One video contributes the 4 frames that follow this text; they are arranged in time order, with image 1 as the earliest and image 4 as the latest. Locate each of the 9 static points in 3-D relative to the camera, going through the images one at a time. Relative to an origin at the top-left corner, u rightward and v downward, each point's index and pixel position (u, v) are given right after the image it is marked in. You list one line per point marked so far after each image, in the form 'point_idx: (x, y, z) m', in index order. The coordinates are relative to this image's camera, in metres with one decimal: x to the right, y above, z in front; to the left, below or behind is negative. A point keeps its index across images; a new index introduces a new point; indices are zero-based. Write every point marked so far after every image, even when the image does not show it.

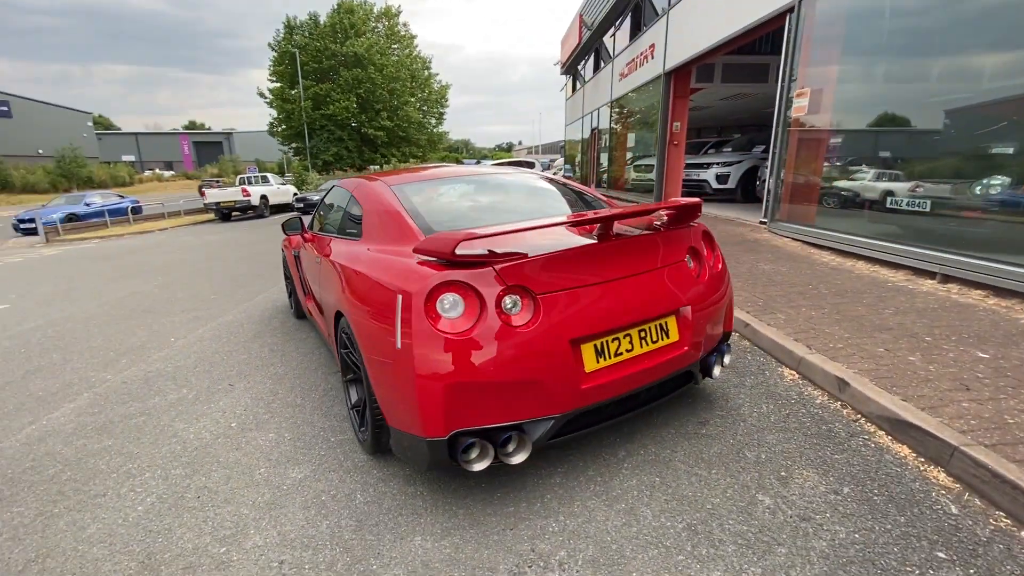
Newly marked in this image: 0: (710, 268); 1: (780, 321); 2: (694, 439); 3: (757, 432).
0: (+1.1, +0.1, +2.7) m
1: (+2.1, -0.3, +3.8) m
2: (+1.0, -0.8, +2.5) m
3: (+1.3, -0.8, +2.6) m
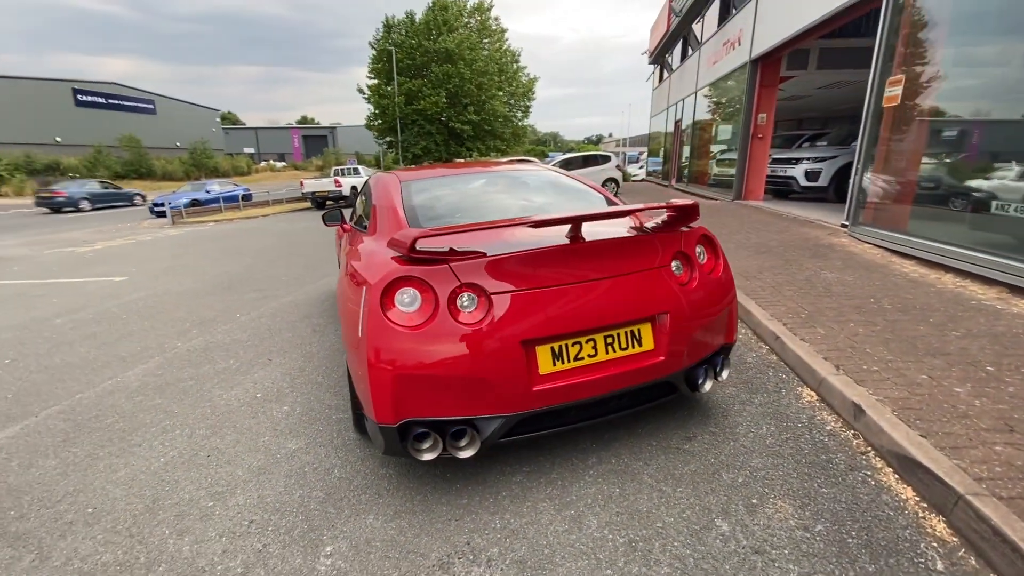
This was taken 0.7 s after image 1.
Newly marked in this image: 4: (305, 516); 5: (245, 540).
0: (+1.0, +0.1, +2.5) m
1: (+2.2, -0.4, +3.5) m
2: (+0.8, -0.8, +2.4) m
3: (+1.1, -0.8, +2.4) m
4: (-0.9, -1.0, +2.2) m
5: (-1.1, -1.1, +2.1) m
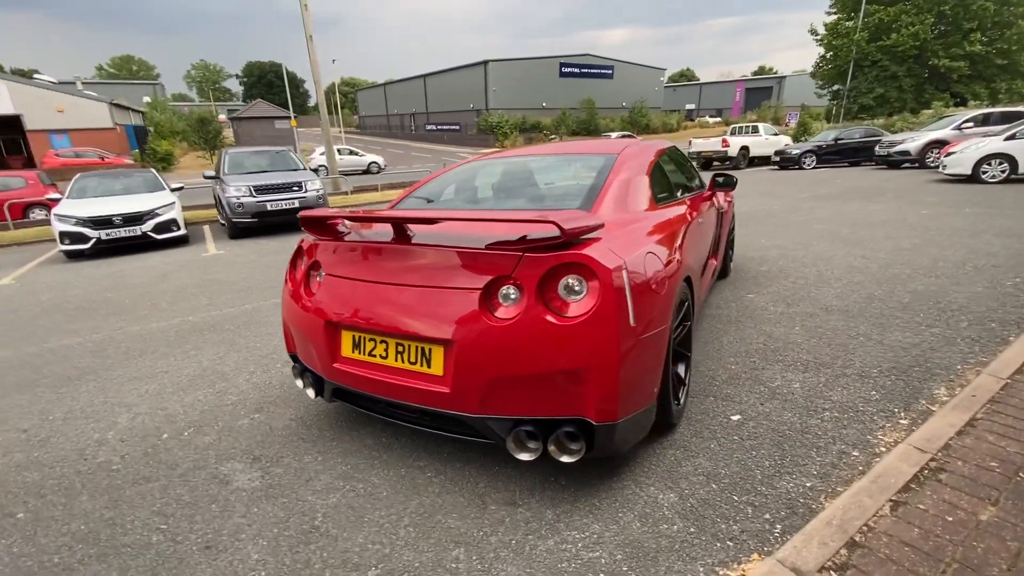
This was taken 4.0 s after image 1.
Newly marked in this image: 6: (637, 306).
0: (+0.1, -0.1, +1.9) m
1: (+1.6, -0.8, +1.7) m
2: (-0.2, -0.9, +2.1) m
3: (0.0, -1.0, +1.8) m
4: (-1.5, -0.7, +3.2) m
5: (-1.8, -0.7, +3.3) m
6: (+0.5, -0.1, +2.0) m
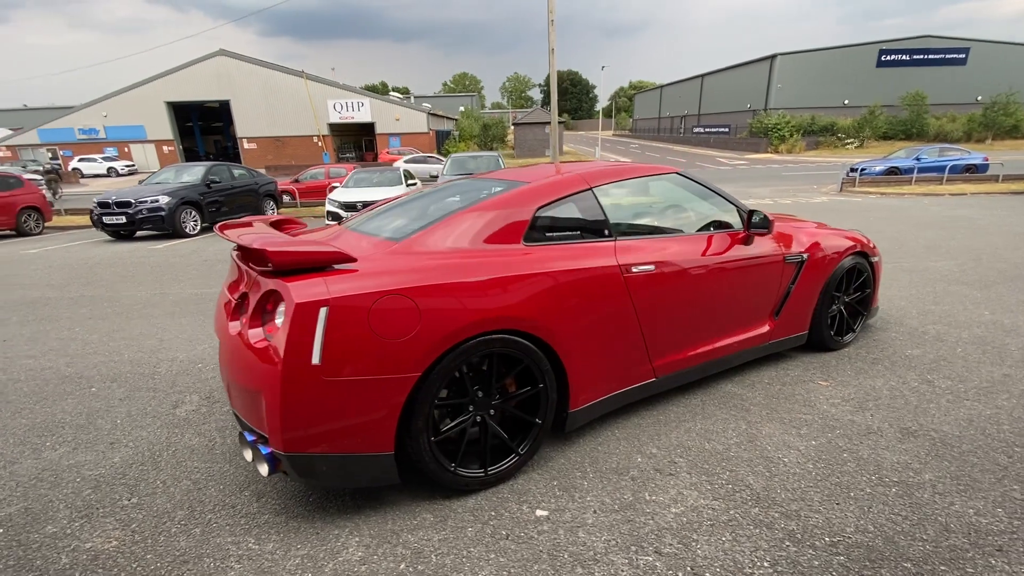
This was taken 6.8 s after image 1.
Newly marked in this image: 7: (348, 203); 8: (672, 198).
0: (-1.1, -0.2, +2.0) m
1: (0.0, -1.1, +1.2) m
2: (-1.4, -1.0, +2.4) m
3: (-1.4, -1.1, +2.1) m
4: (-1.9, -0.6, +4.1) m
5: (-2.1, -0.5, +4.2) m
6: (-0.7, -0.2, +1.9) m
7: (-3.8, +2.0, +11.2) m
8: (+1.1, +0.6, +3.2) m
